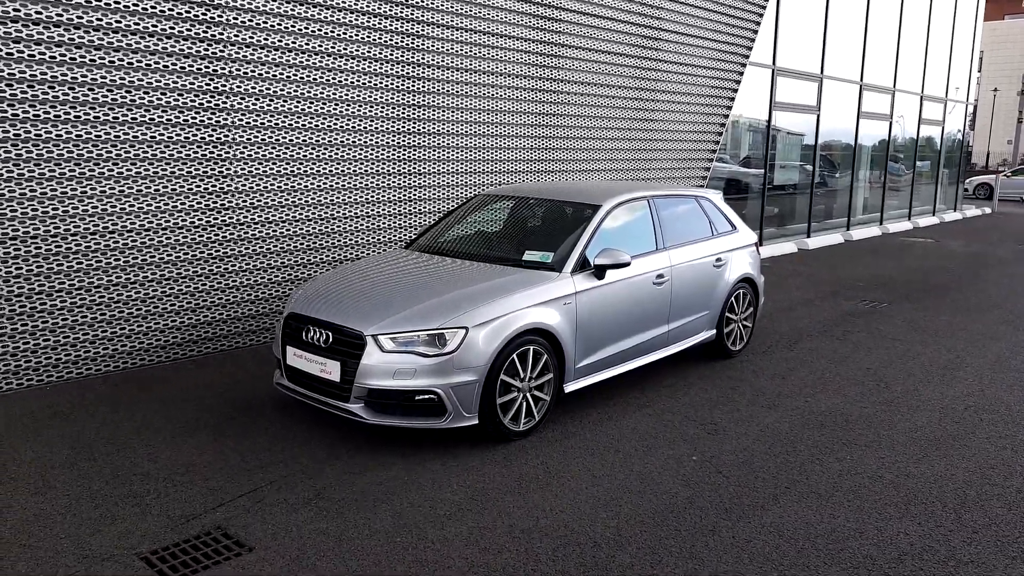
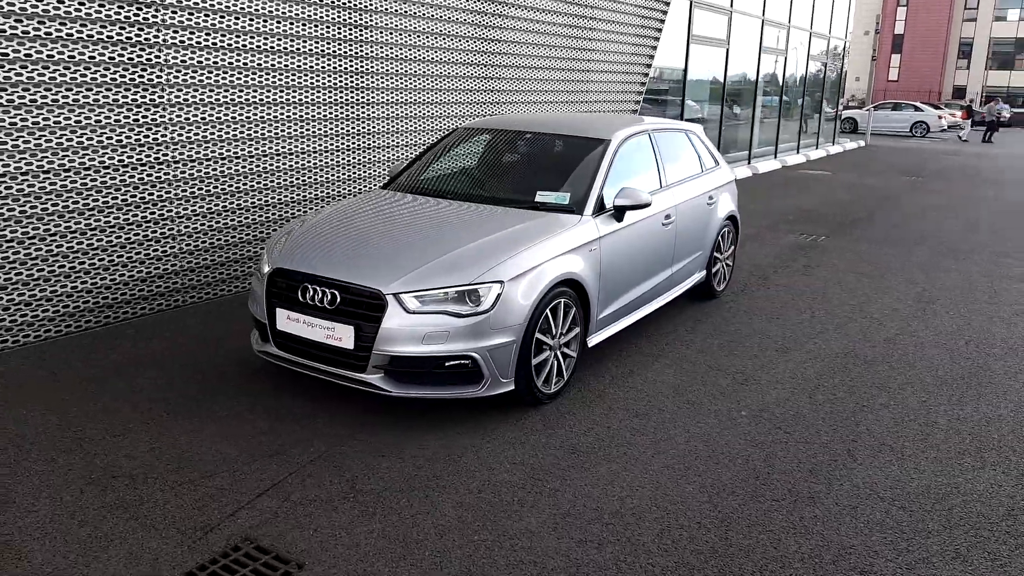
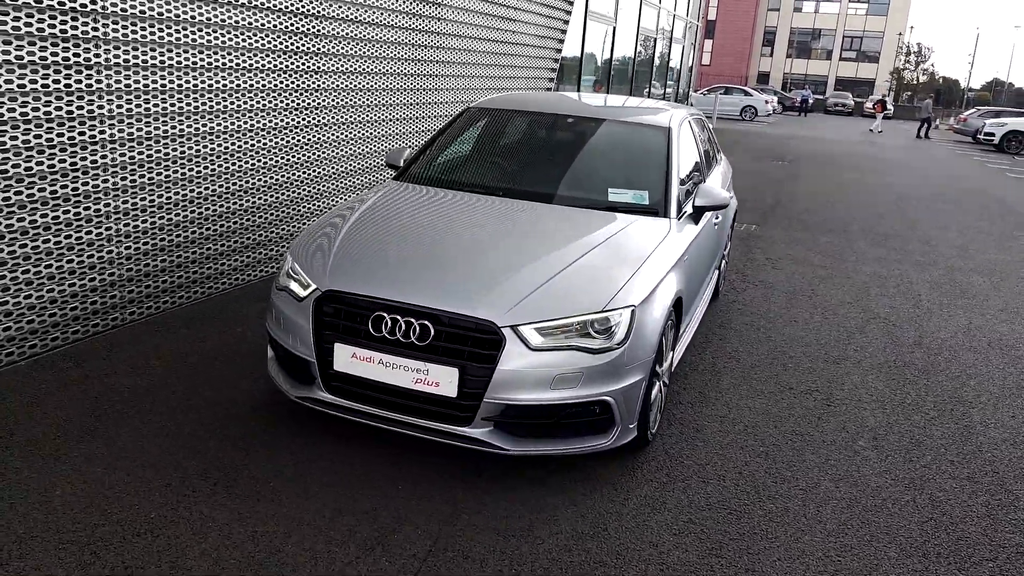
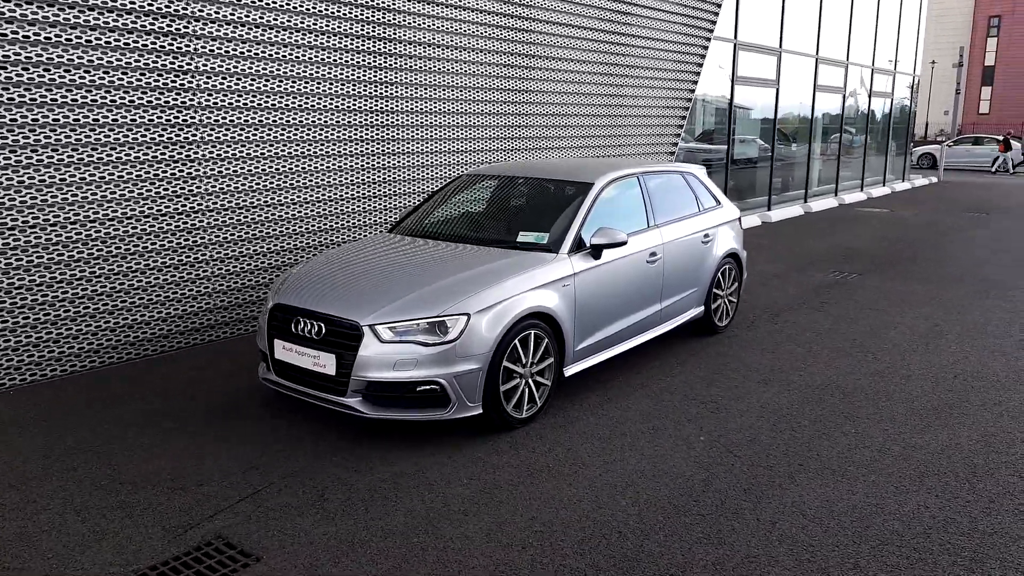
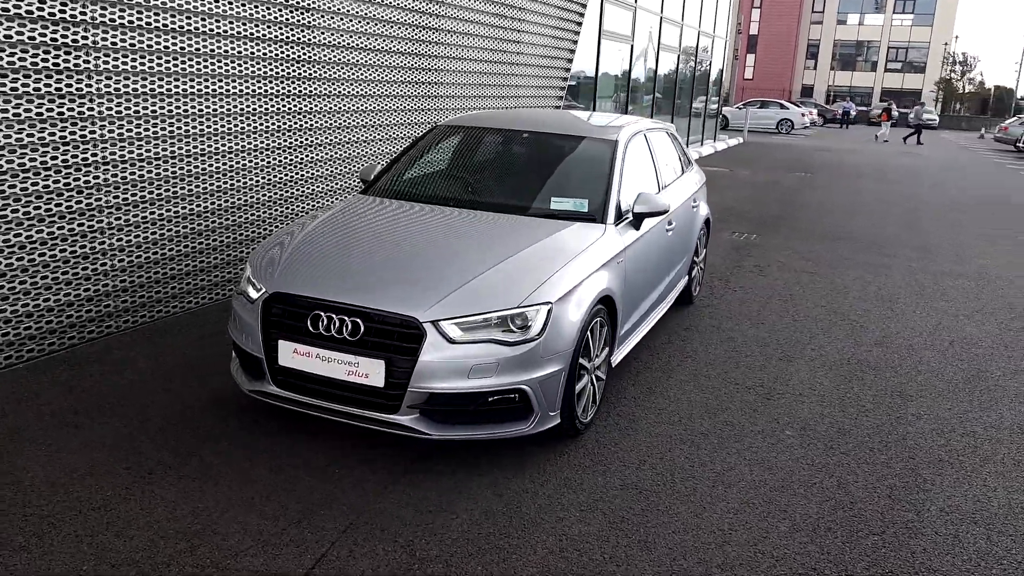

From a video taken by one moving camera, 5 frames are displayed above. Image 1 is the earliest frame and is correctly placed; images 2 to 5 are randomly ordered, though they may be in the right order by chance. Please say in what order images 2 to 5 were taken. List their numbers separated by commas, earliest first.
4, 2, 5, 3
